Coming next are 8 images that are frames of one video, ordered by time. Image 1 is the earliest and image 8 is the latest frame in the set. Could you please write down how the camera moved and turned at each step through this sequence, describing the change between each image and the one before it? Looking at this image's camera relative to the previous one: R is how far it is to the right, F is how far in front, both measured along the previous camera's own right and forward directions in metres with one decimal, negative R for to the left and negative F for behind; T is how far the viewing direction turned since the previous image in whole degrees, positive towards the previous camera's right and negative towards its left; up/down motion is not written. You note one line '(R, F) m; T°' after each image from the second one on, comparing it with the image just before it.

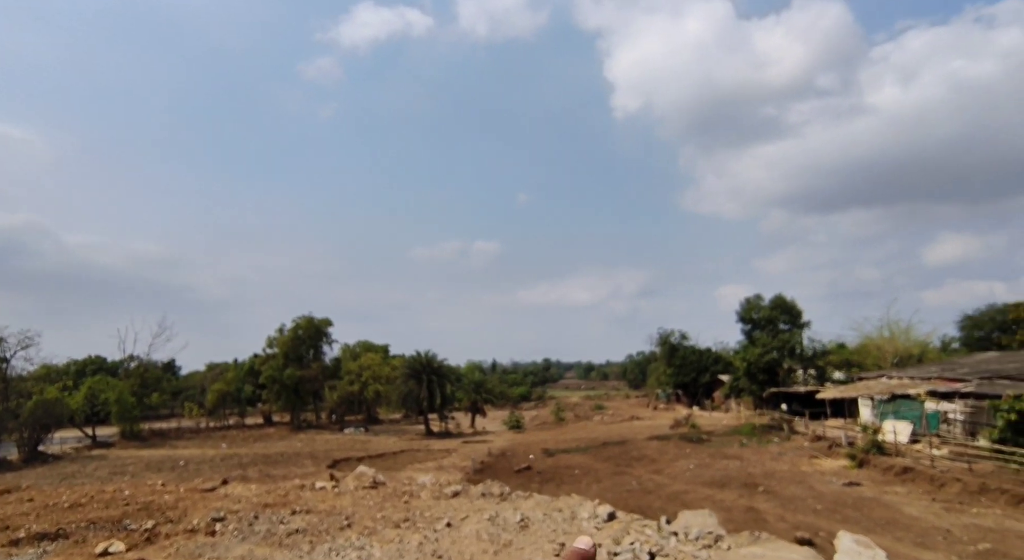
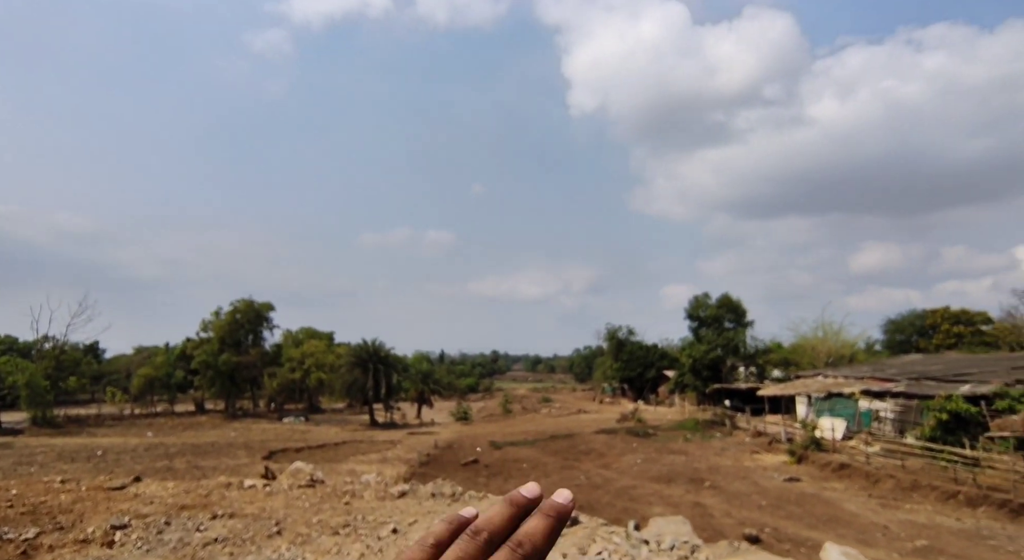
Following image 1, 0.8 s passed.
(-0.2, +1.3) m; +5°
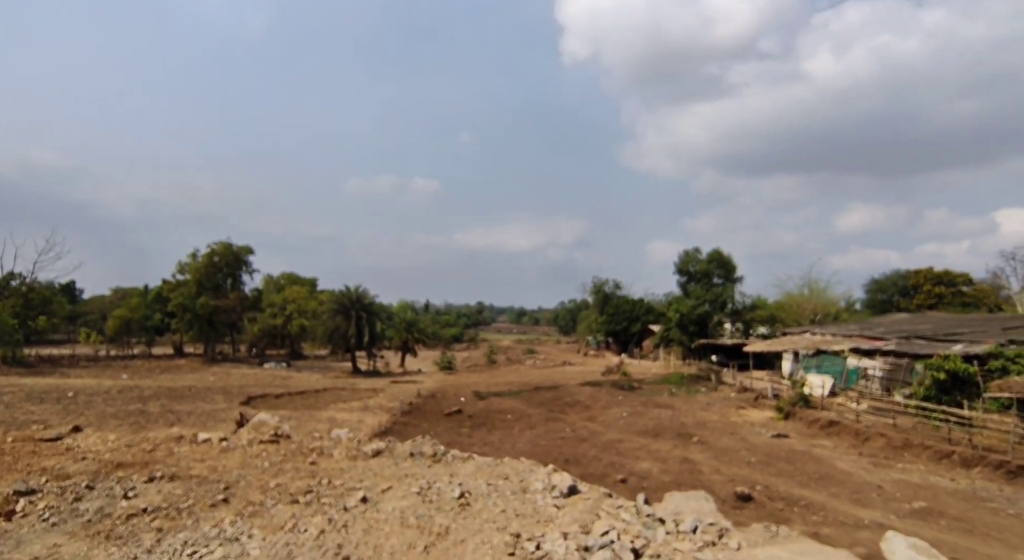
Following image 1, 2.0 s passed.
(-0.2, +1.9) m; +1°
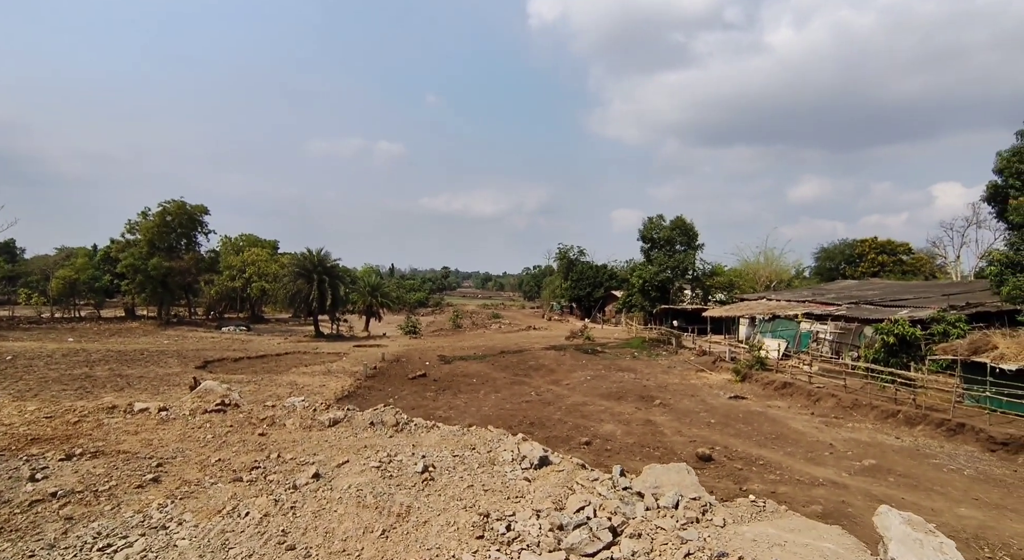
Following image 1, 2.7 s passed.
(0.0, +0.9) m; +3°
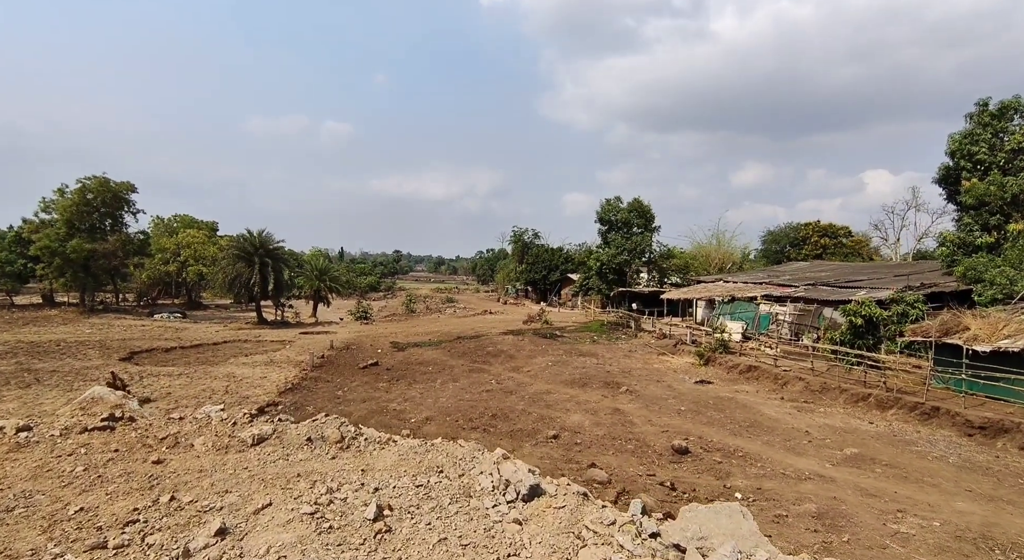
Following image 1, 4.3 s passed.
(-0.4, +2.5) m; +4°
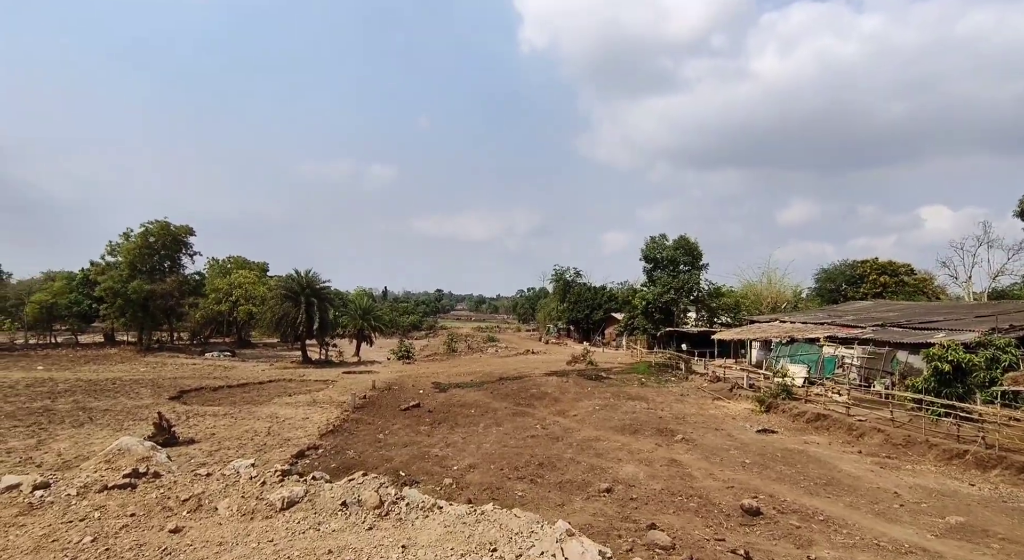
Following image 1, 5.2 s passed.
(-0.3, +1.2) m; -4°
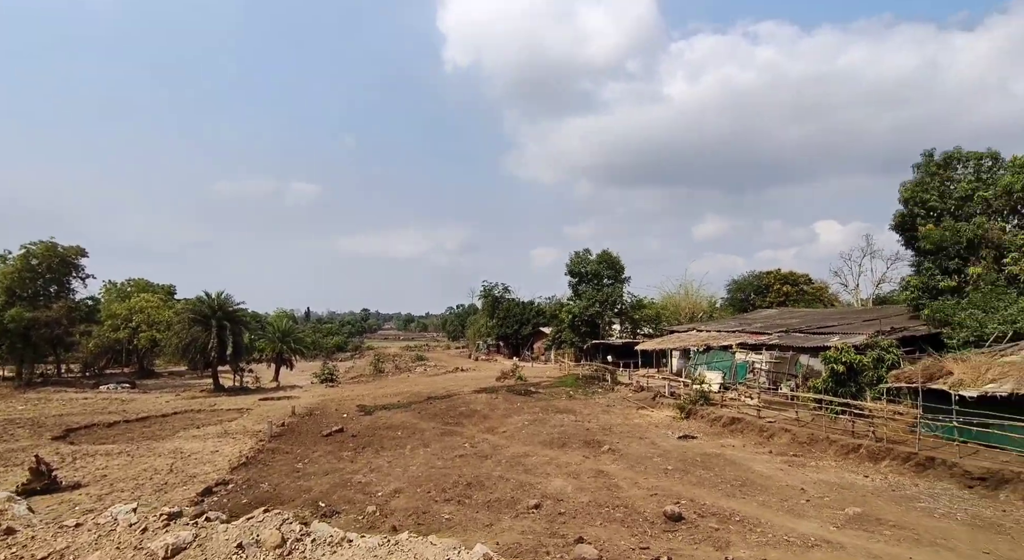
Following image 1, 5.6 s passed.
(+0.3, +0.3) m; +7°
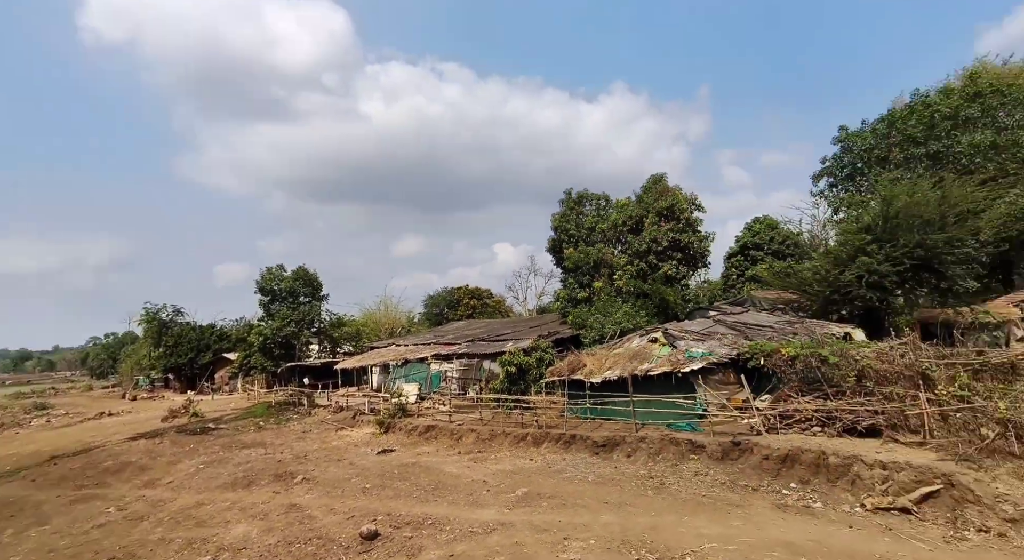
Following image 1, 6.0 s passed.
(+0.5, +0.2) m; +28°
